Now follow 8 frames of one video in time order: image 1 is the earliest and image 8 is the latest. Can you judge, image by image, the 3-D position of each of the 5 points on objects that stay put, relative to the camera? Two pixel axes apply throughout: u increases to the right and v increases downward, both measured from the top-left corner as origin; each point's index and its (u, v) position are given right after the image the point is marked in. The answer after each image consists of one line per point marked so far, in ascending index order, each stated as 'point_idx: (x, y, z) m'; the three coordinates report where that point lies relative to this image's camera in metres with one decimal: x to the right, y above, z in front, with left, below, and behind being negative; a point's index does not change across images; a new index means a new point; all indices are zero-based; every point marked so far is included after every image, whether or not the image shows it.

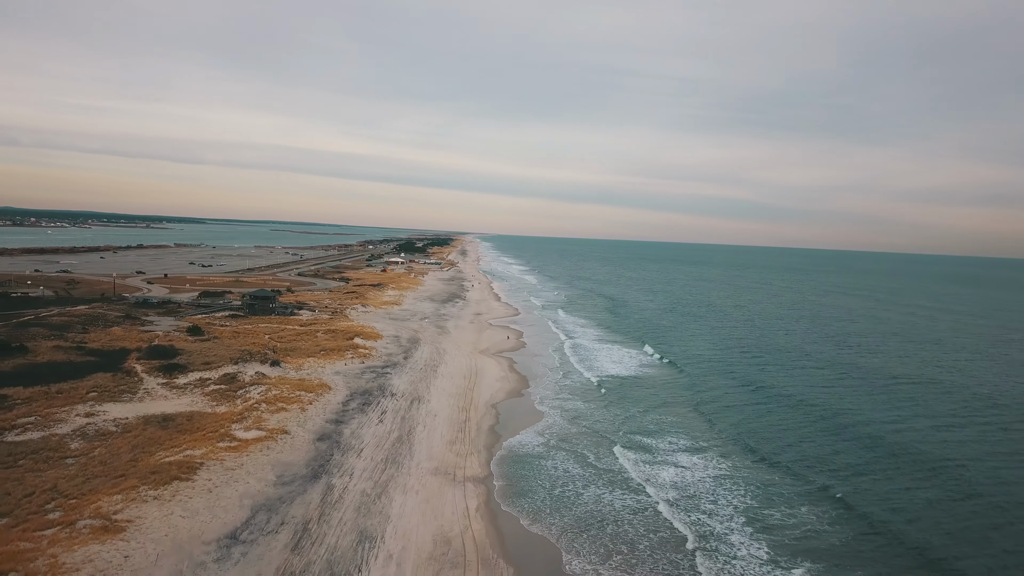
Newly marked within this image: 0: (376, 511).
0: (-2.5, -4.2, +16.2) m
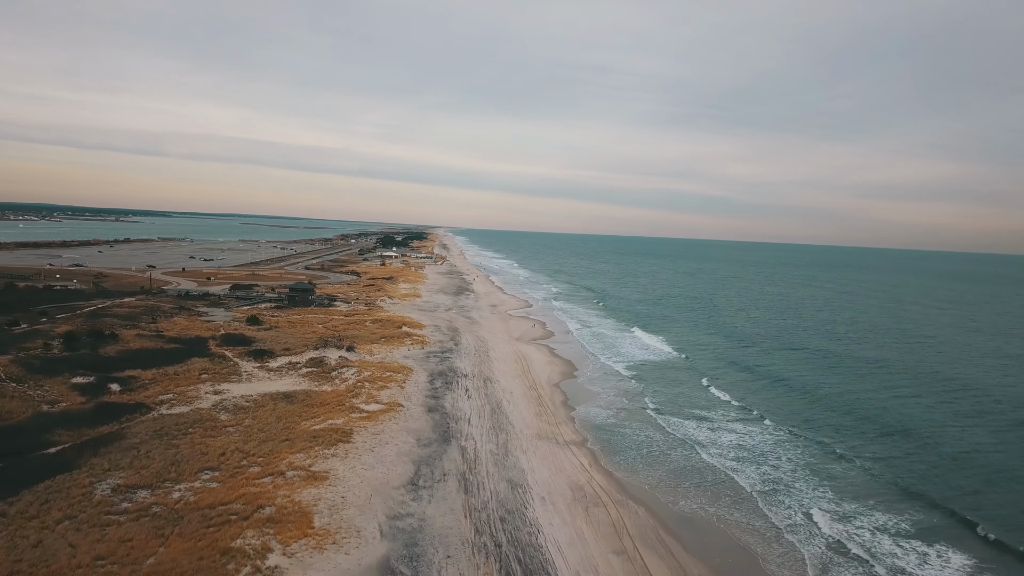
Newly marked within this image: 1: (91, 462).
0: (0.0, -4.0, +19.2) m
1: (-8.6, -3.6, +17.4) m
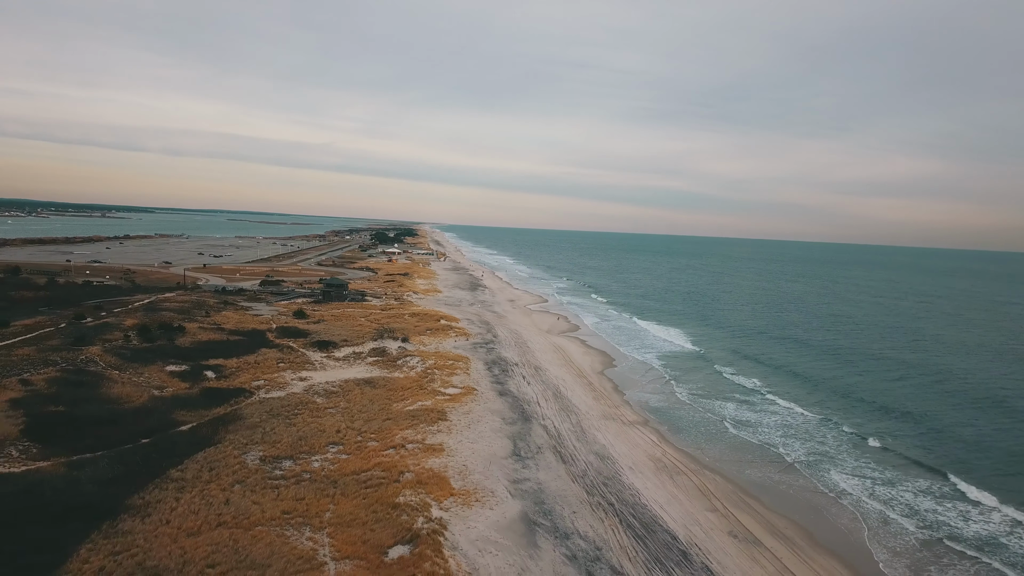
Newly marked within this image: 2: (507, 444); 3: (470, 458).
0: (+2.0, -3.9, +21.4) m
1: (-6.5, -3.4, +19.4) m
2: (-0.1, -3.7, +20.0) m
3: (-0.9, -3.7, +18.3) m
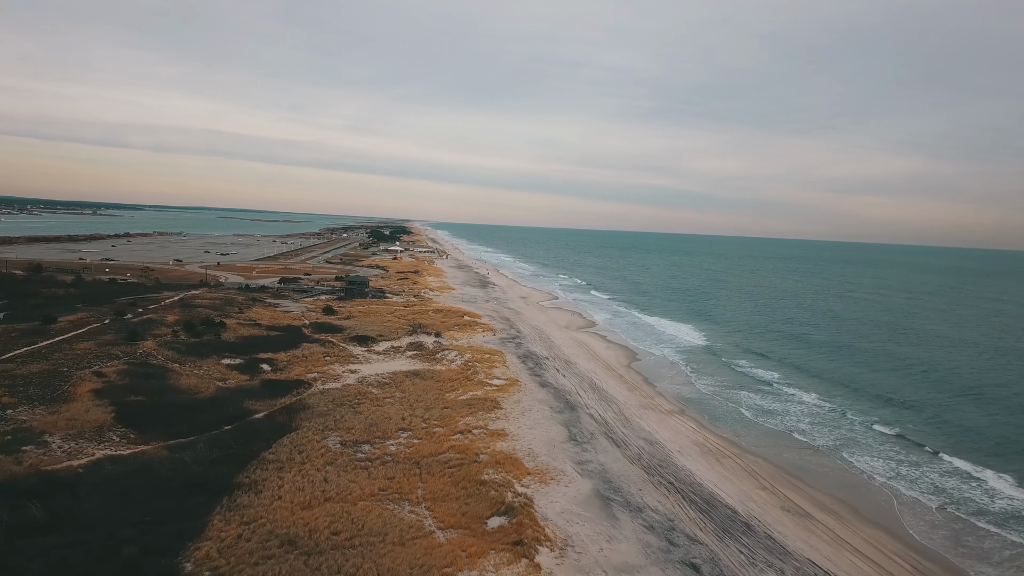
0: (+3.4, -3.8, +22.9) m
1: (-5.1, -3.4, +20.8) m
2: (+1.3, -3.6, +21.4) m
3: (+0.5, -3.6, +19.7) m
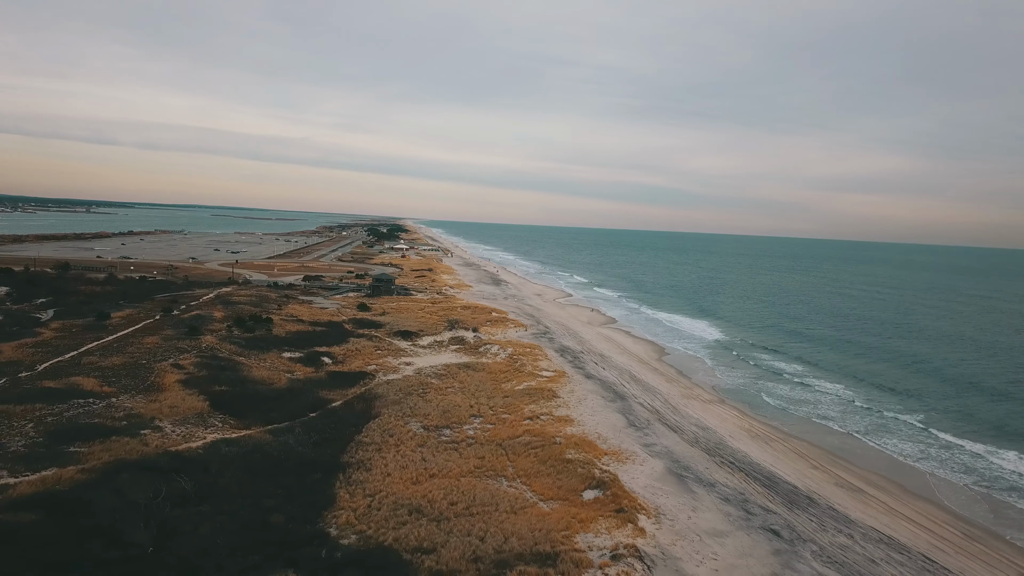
0: (+5.0, -3.7, +24.5) m
1: (-3.4, -3.3, +22.3) m
2: (+3.0, -3.5, +23.0) m
3: (+2.2, -3.5, +21.3) m
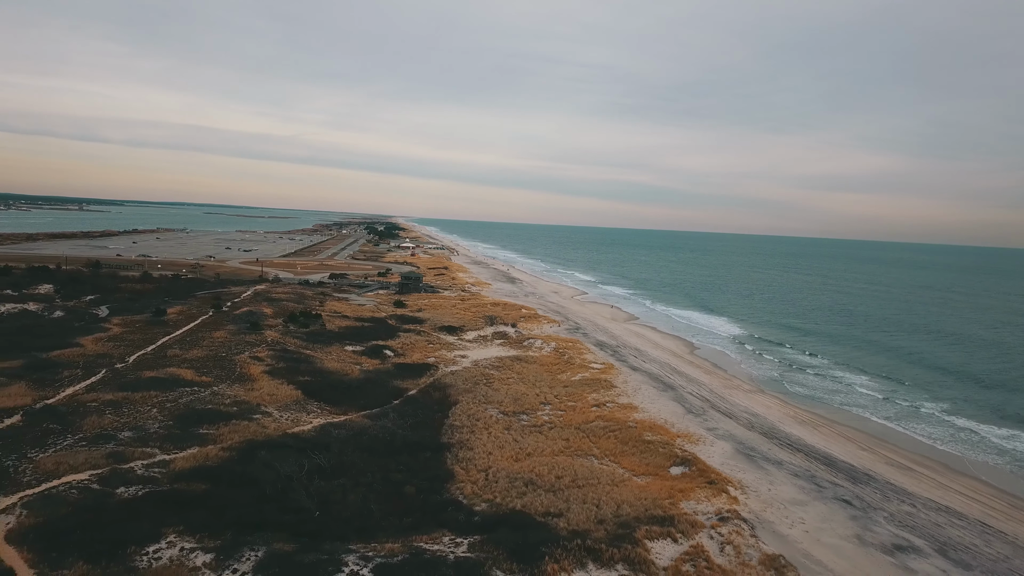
0: (+6.9, -3.6, +26.3) m
1: (-1.5, -3.2, +24.0) m
2: (+4.8, -3.4, +24.8) m
3: (+4.1, -3.4, +23.1) m
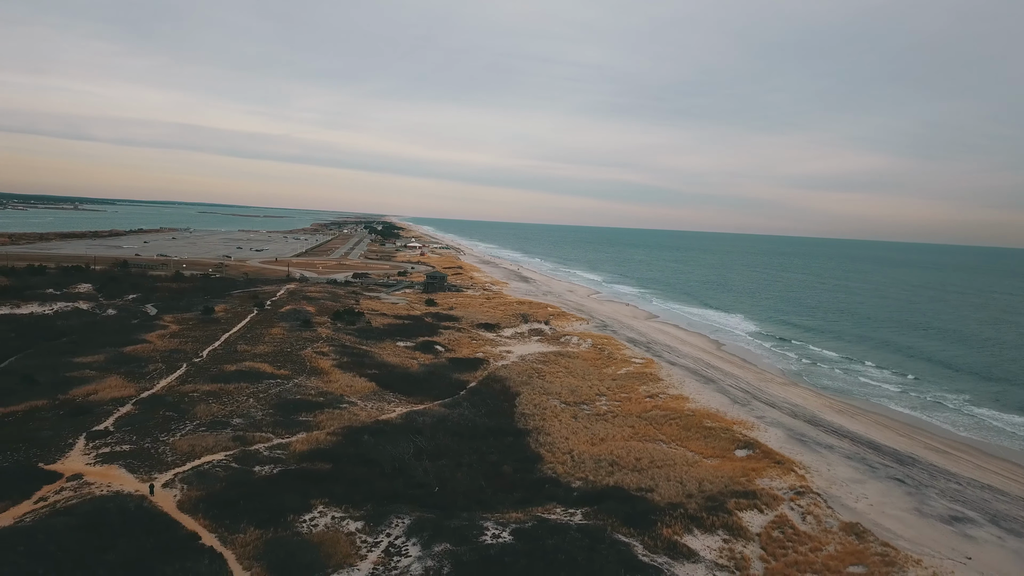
0: (+8.6, -3.5, +28.0) m
1: (+0.2, -3.1, +25.6) m
2: (+6.6, -3.4, +26.5) m
3: (+5.9, -3.4, +24.7) m
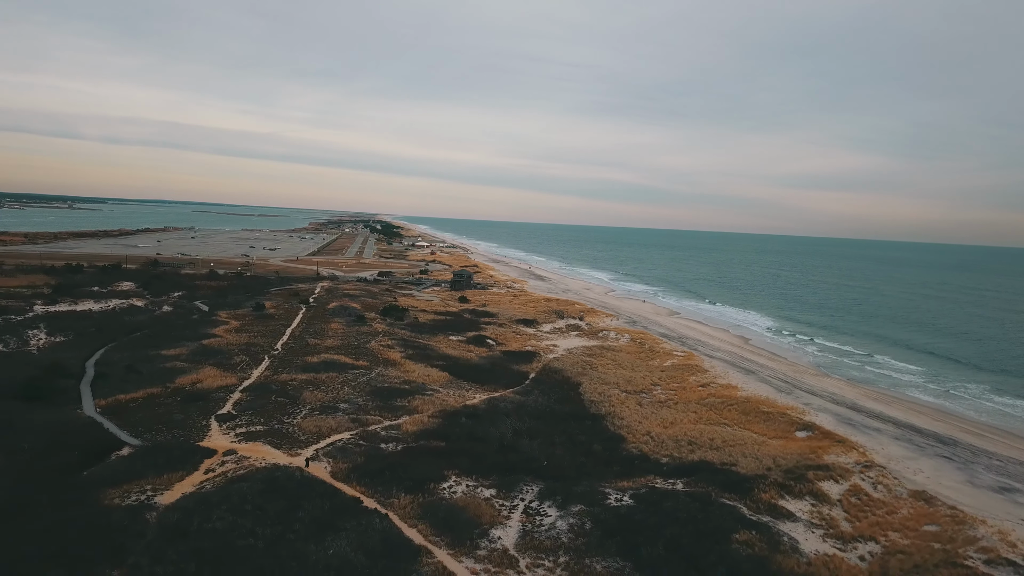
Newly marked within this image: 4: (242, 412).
0: (+10.6, -3.4, +29.9) m
1: (+2.2, -3.0, +27.4) m
2: (+8.5, -3.3, +28.4) m
3: (+7.9, -3.3, +26.6) m
4: (-6.4, -2.9, +19.7) m
